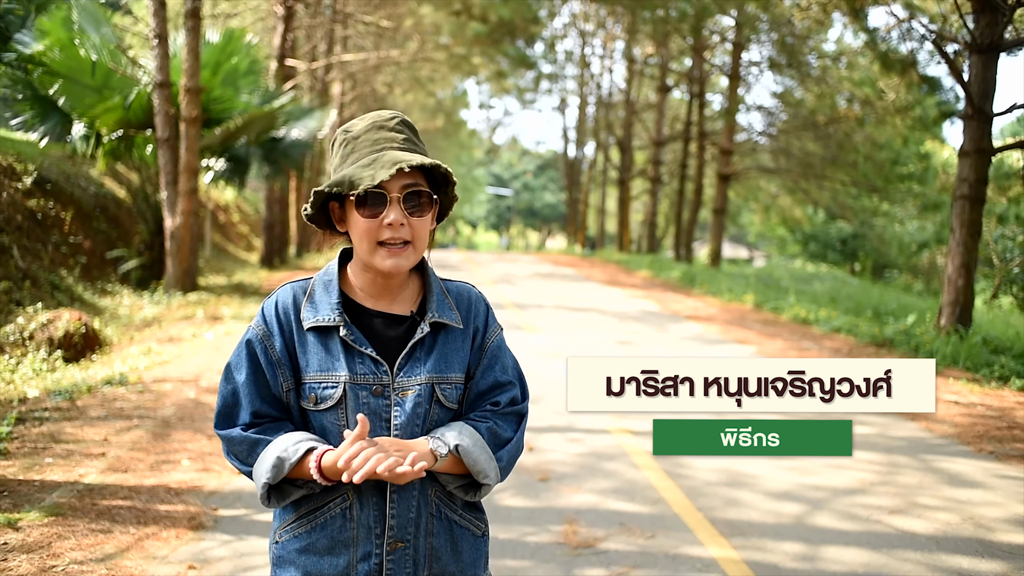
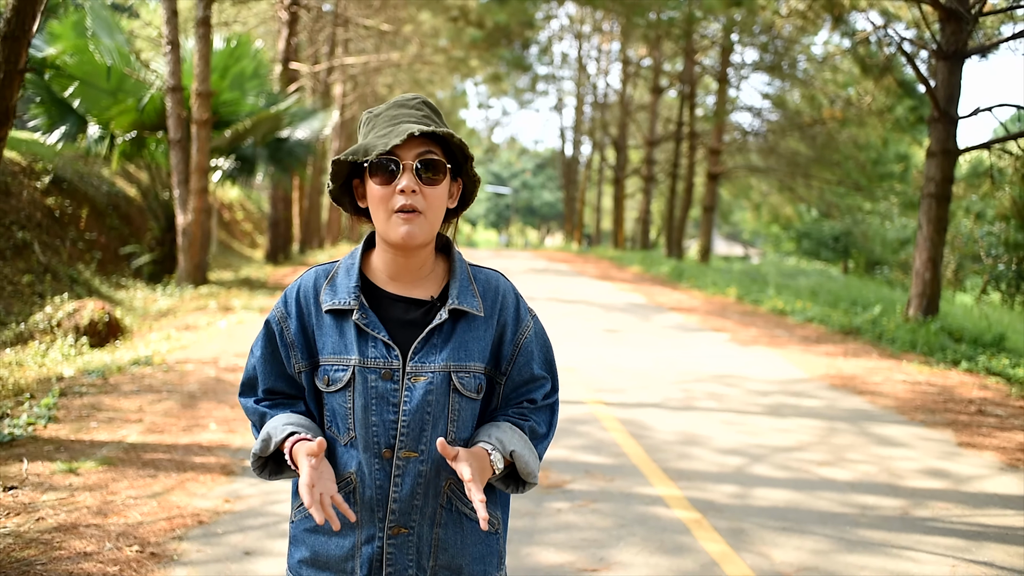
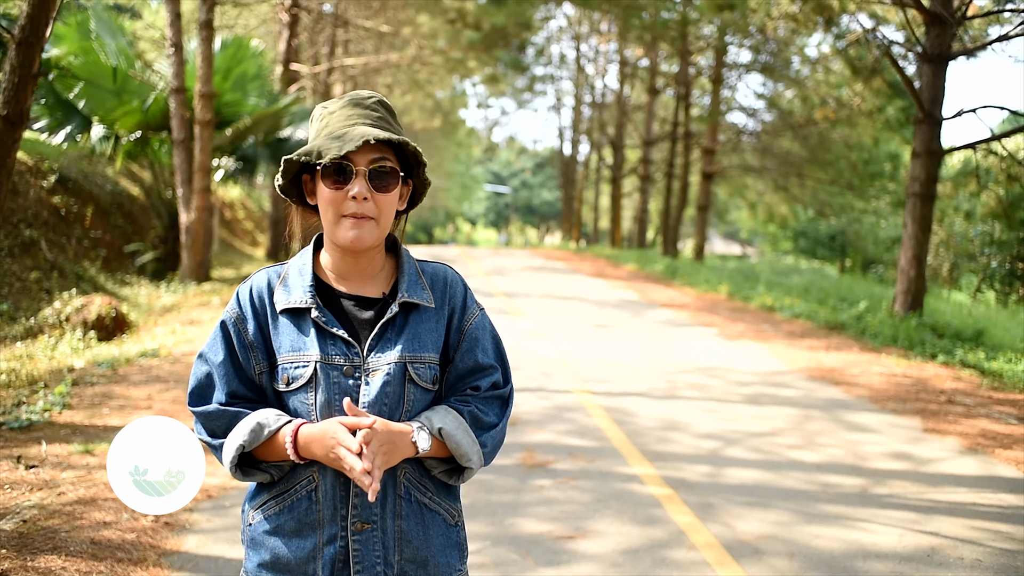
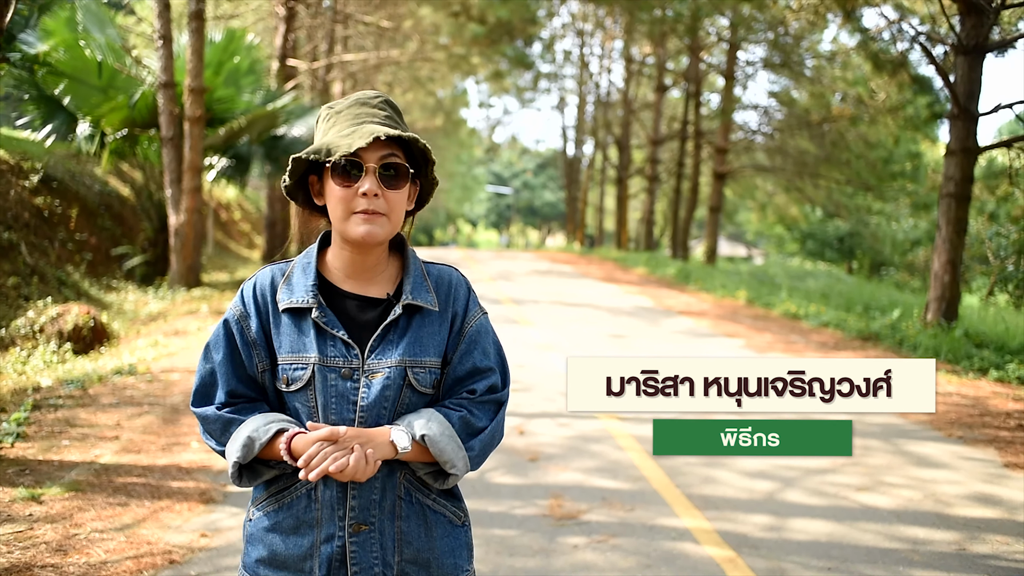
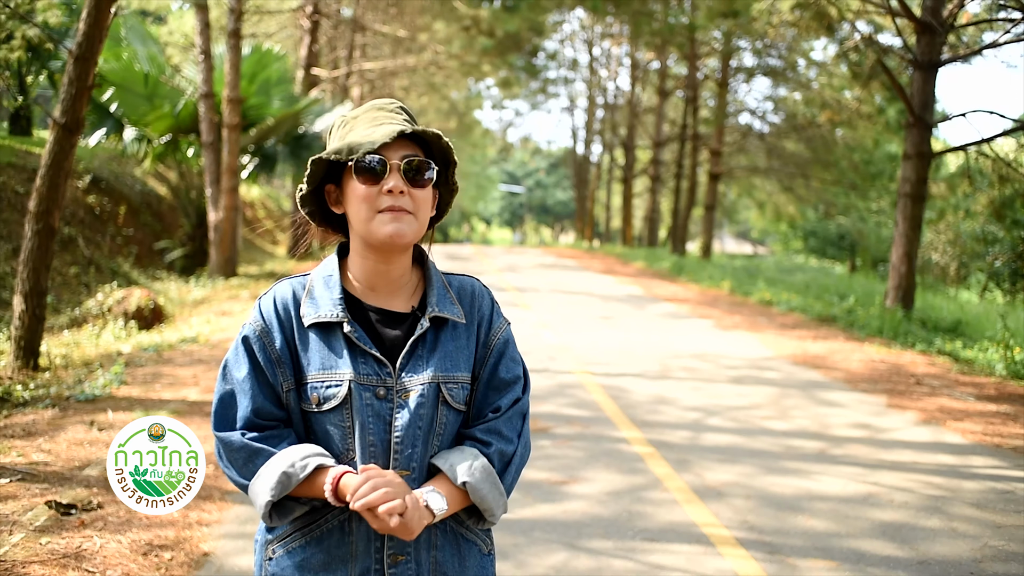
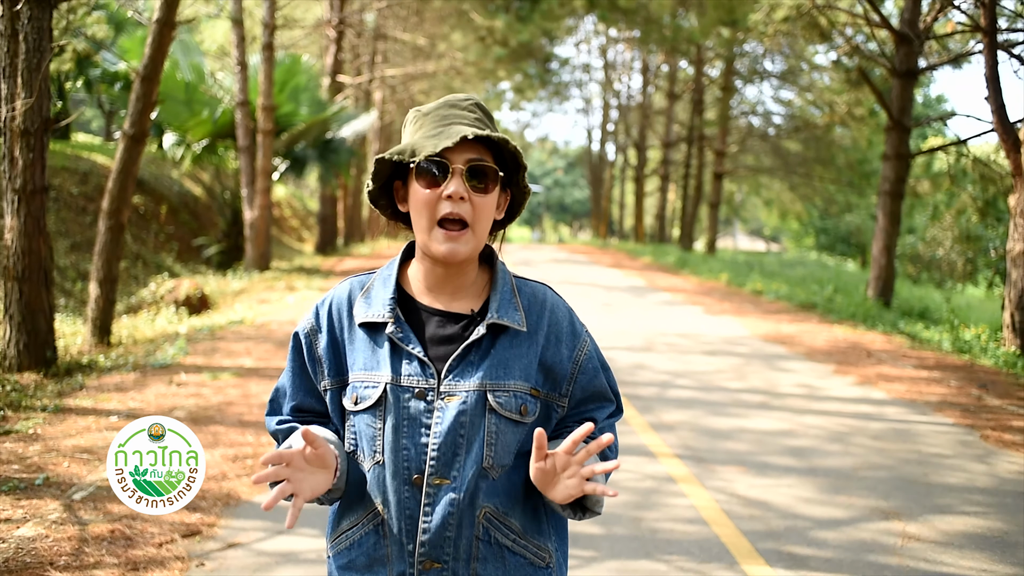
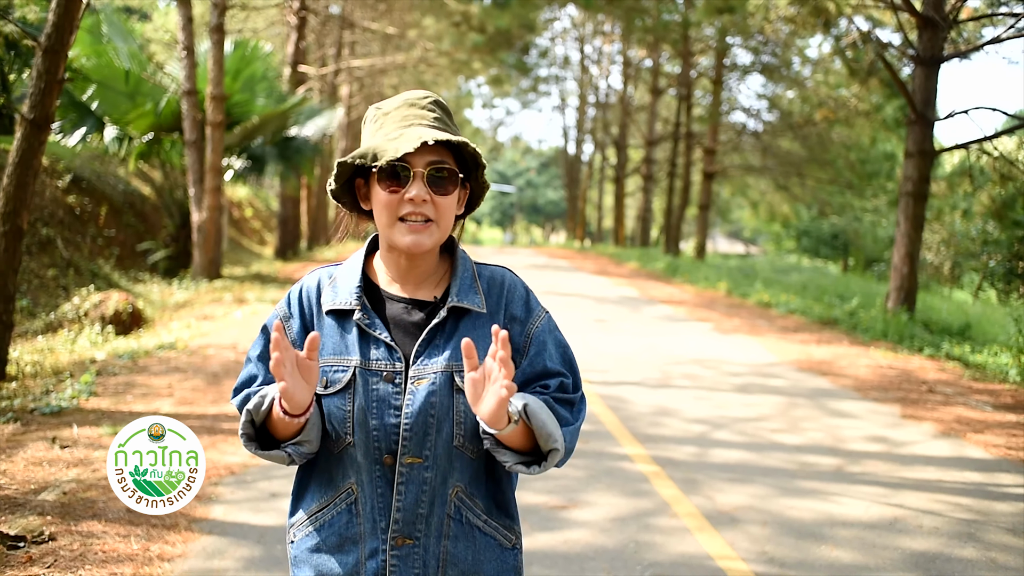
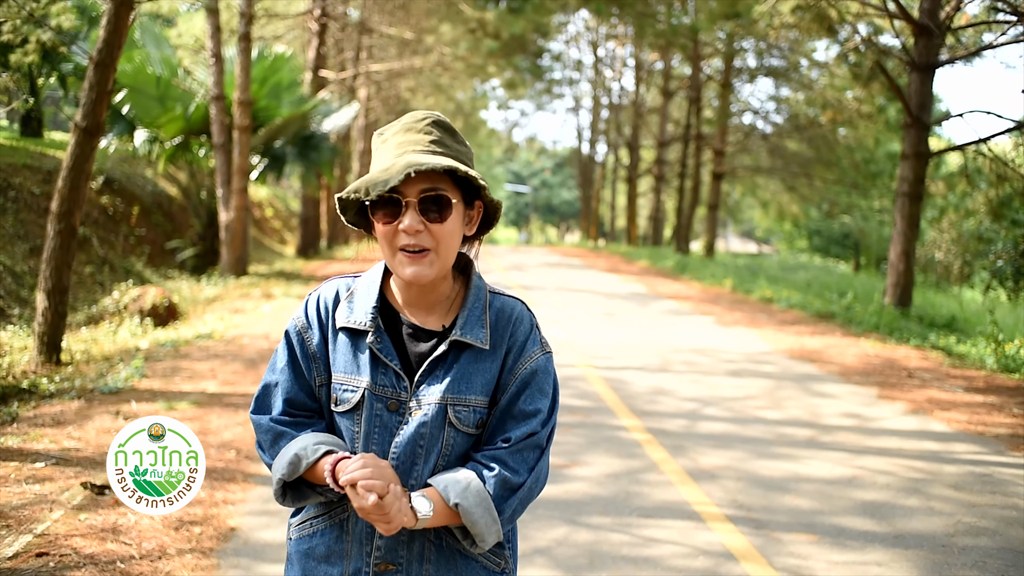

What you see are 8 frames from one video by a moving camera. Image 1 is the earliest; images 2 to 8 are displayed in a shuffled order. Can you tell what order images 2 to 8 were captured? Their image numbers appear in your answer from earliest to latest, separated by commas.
4, 2, 3, 7, 5, 8, 6
